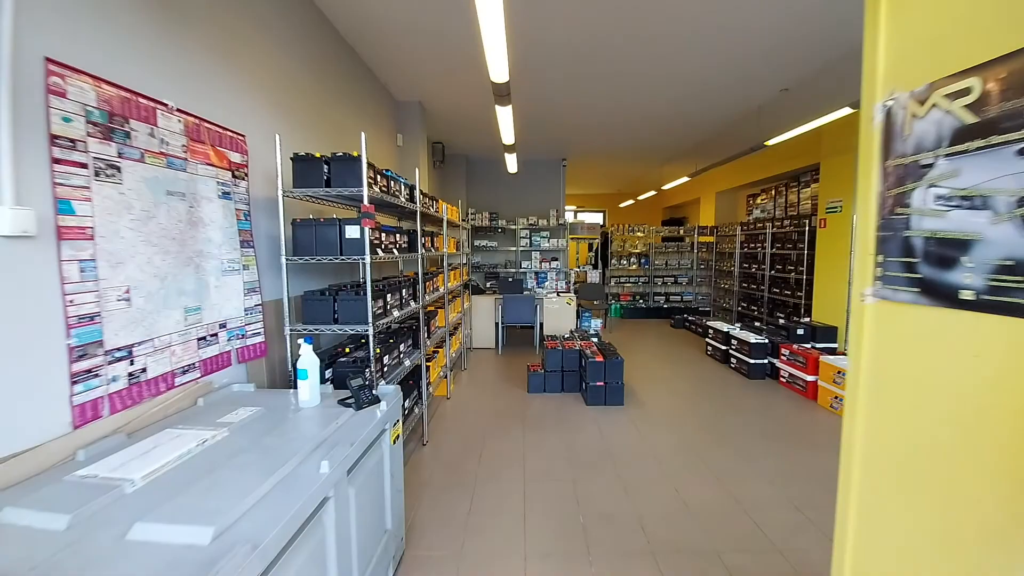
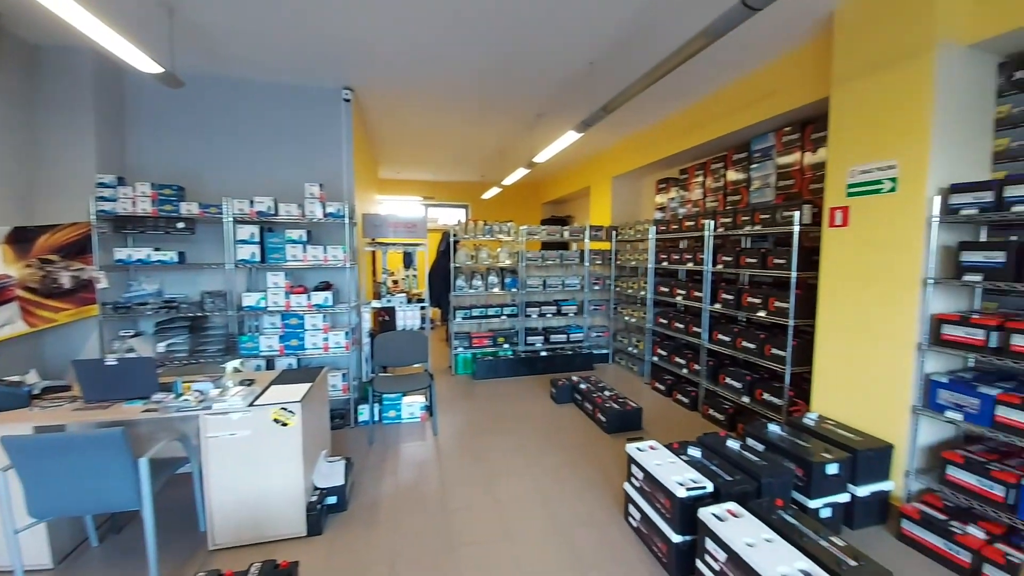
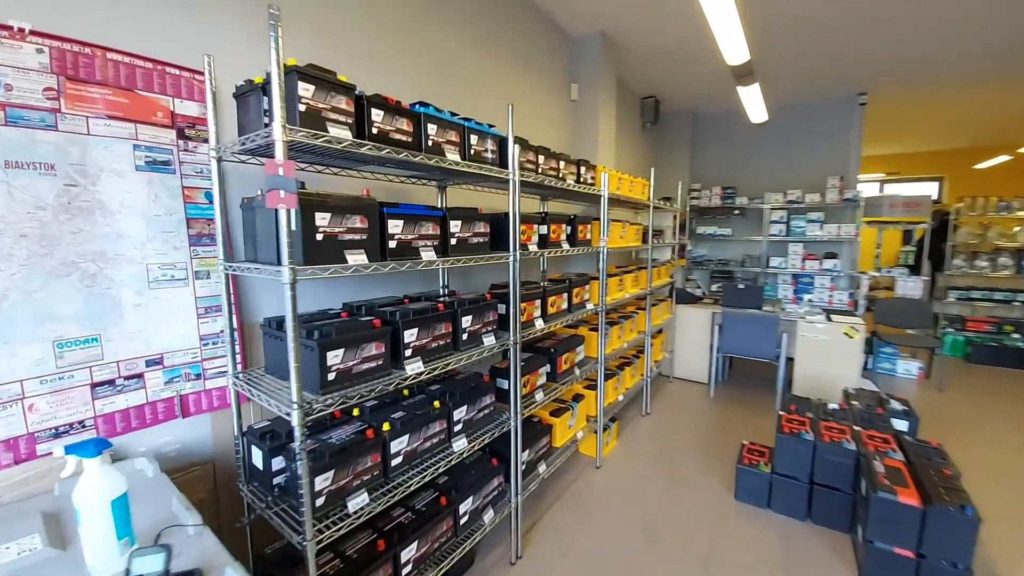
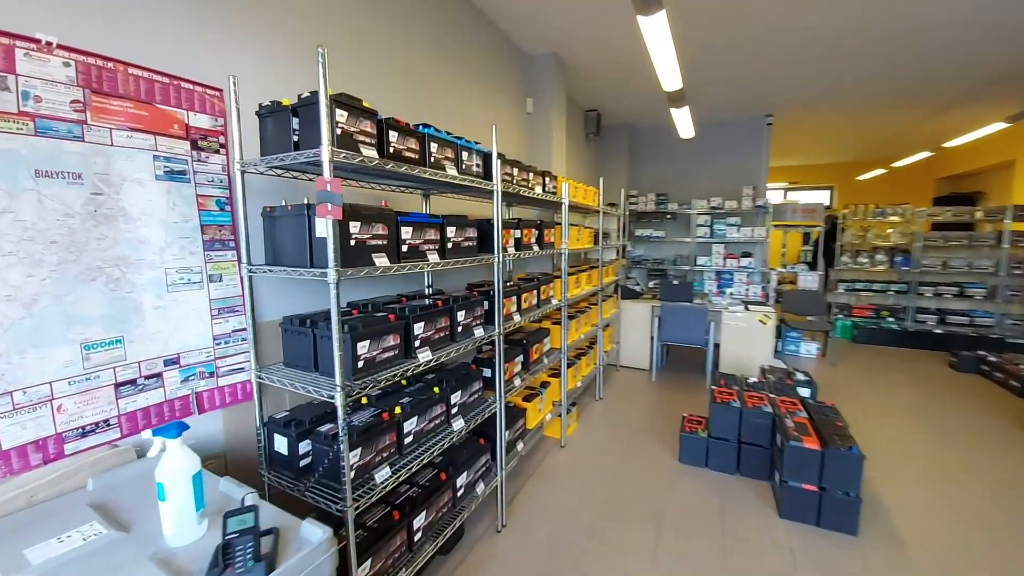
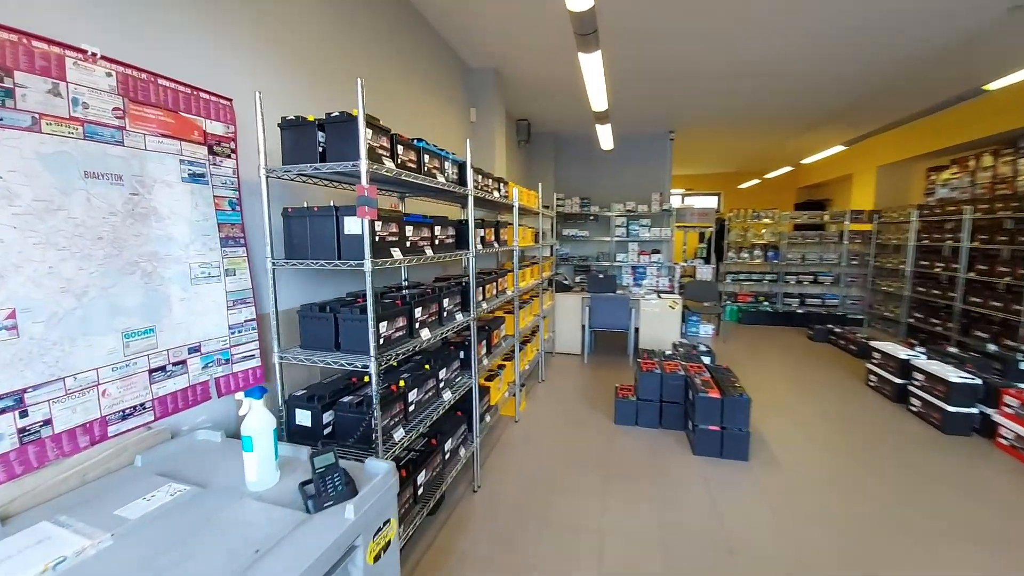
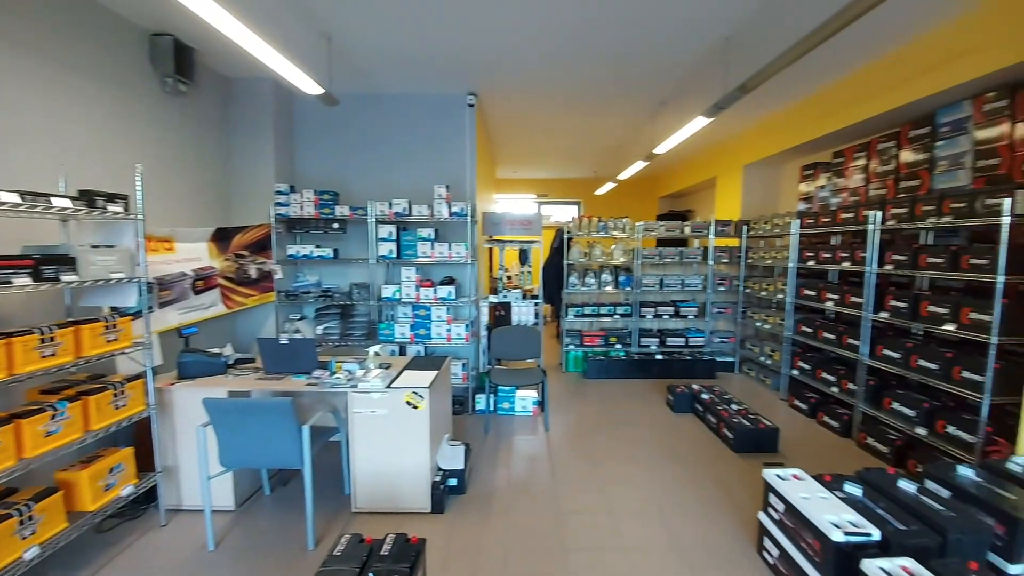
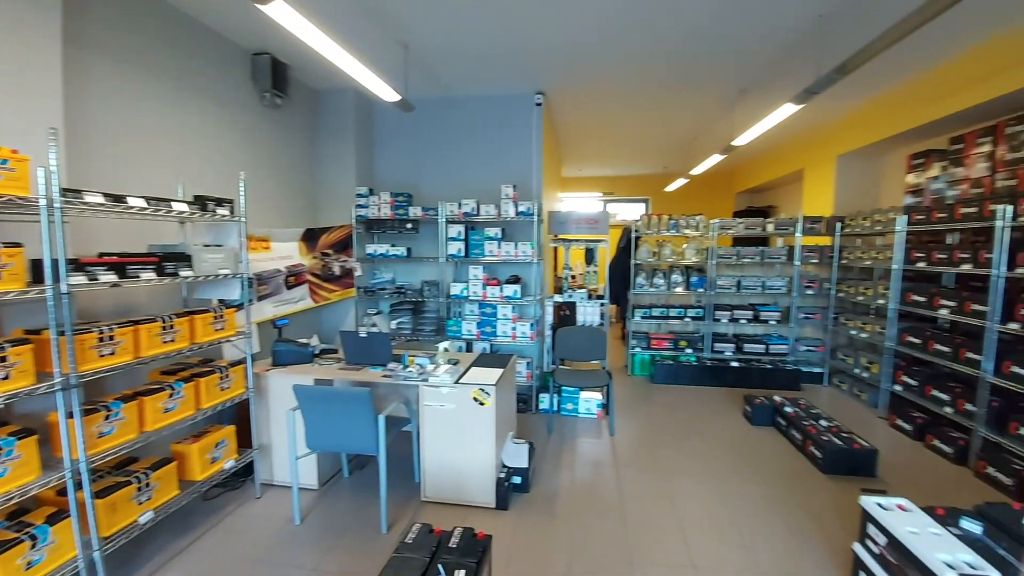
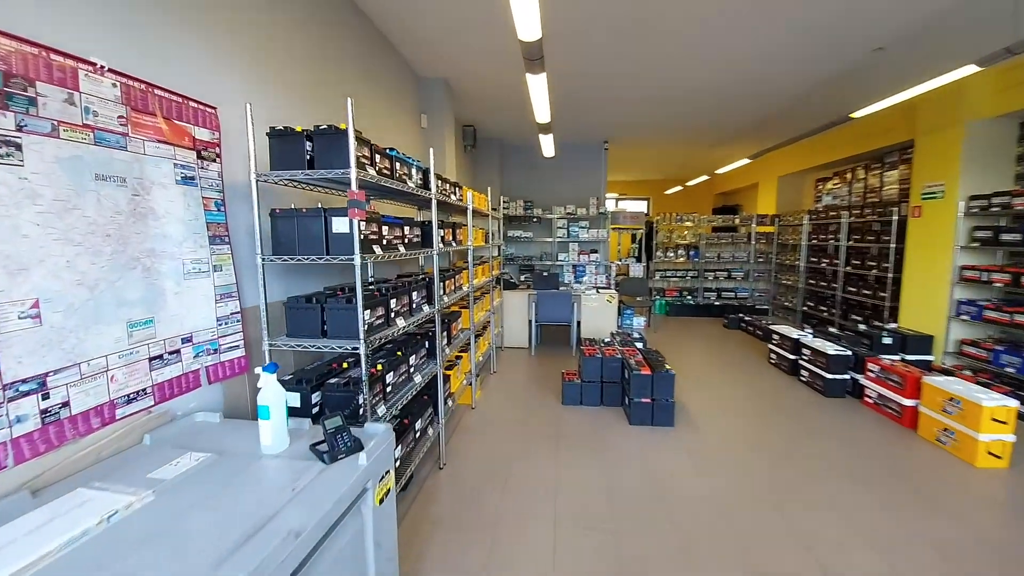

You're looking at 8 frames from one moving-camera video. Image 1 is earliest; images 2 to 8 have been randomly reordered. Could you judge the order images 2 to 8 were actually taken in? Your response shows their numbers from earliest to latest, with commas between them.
8, 5, 4, 3, 7, 6, 2
